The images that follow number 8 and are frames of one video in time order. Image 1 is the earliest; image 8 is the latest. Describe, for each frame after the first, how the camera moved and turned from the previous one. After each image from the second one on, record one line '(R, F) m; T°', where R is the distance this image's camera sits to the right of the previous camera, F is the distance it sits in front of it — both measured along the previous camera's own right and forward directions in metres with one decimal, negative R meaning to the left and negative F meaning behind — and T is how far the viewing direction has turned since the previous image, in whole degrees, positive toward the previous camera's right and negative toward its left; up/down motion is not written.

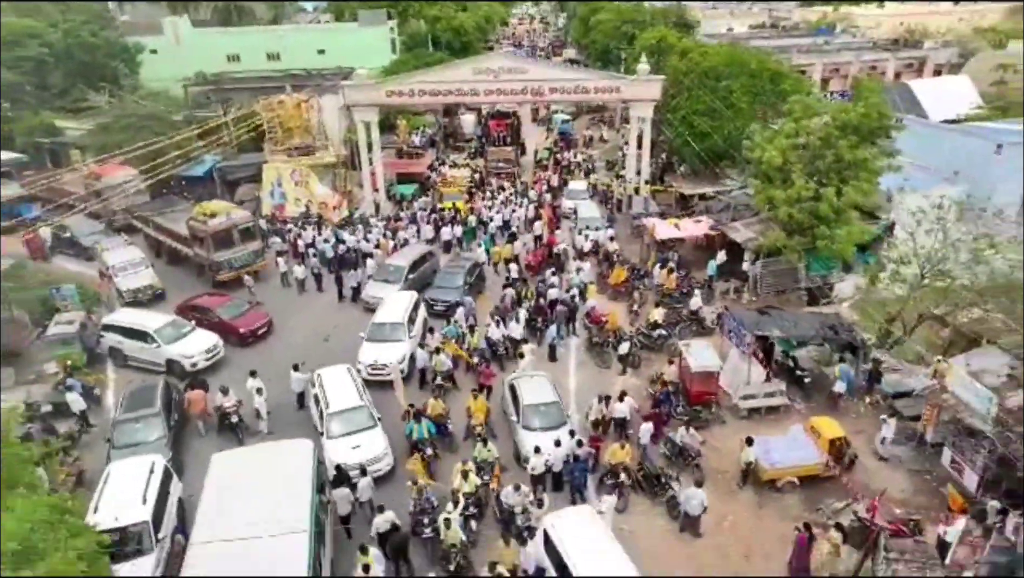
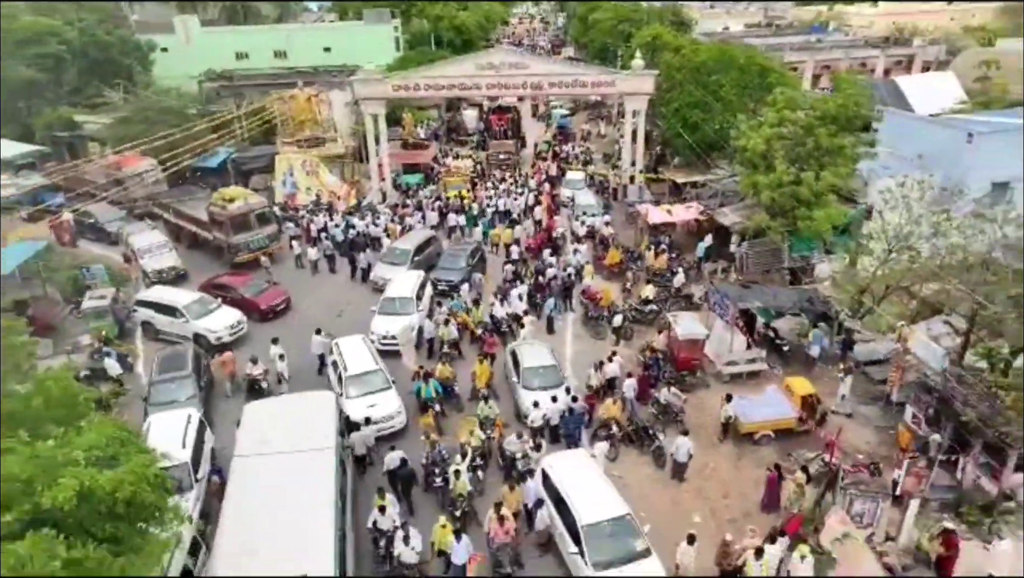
(0.0, -1.5) m; 0°
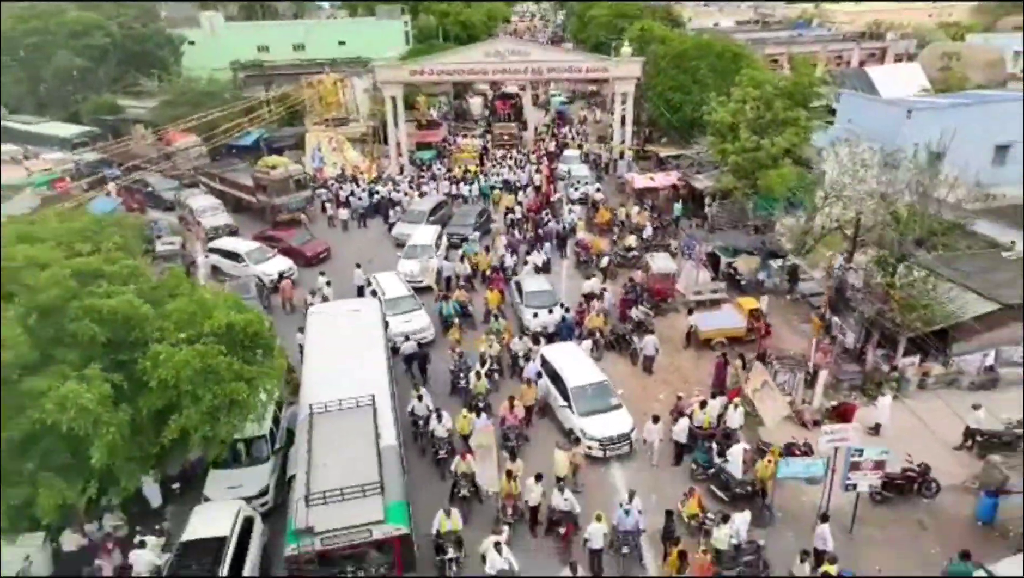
(-0.1, -3.9) m; 0°
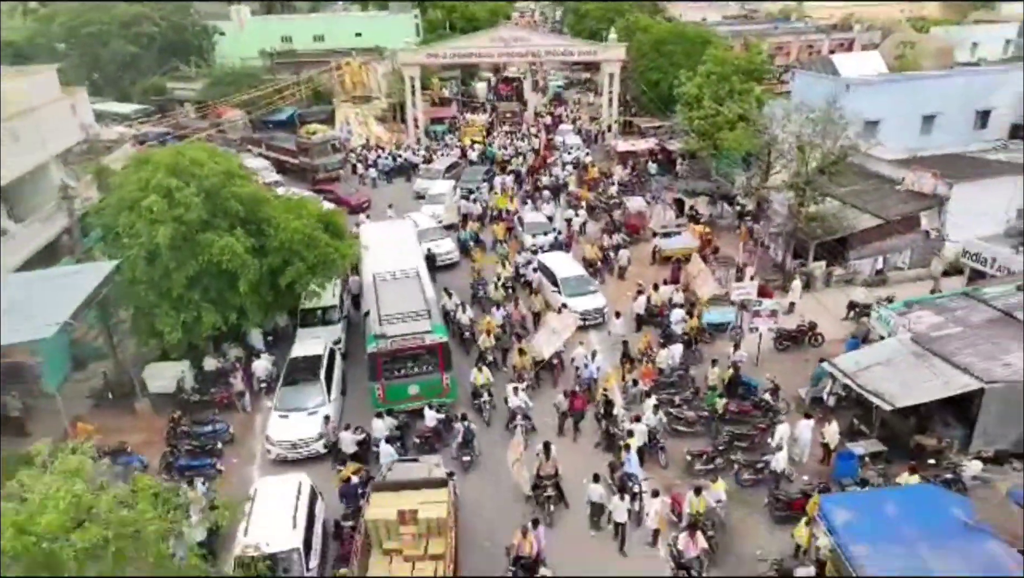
(-0.1, -5.4) m; 0°
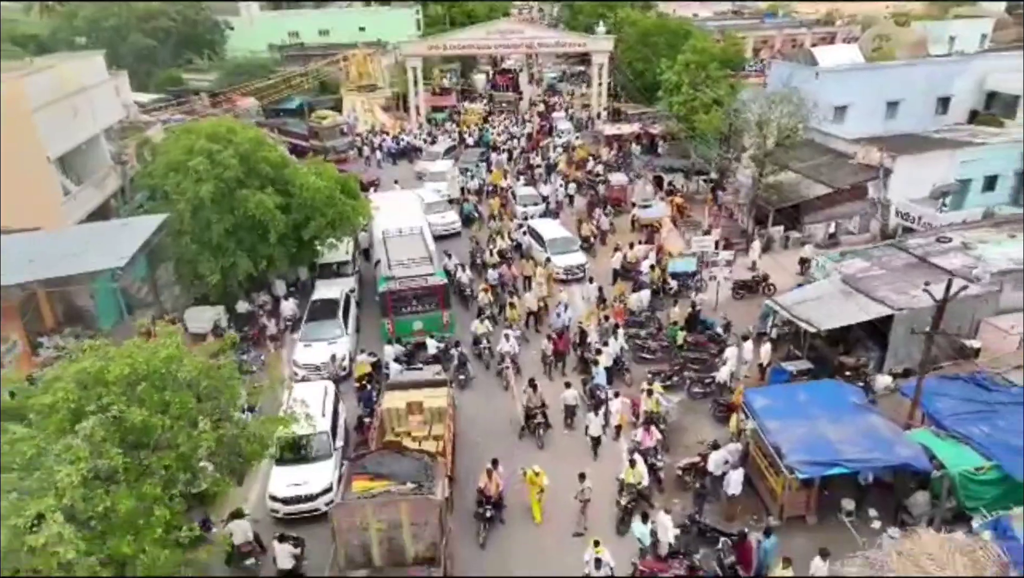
(+0.3, -2.8) m; 0°
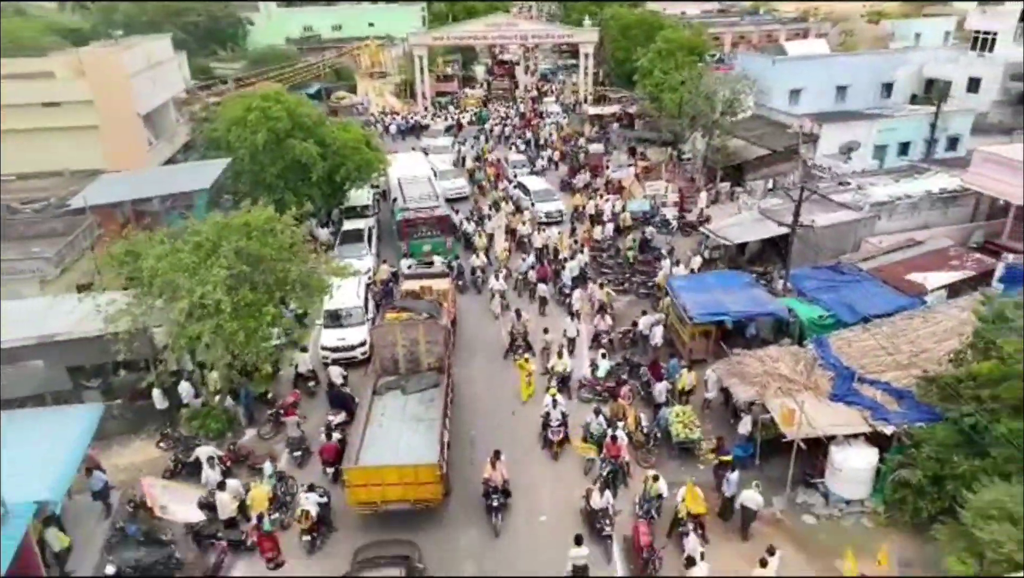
(+0.5, -5.1) m; 0°
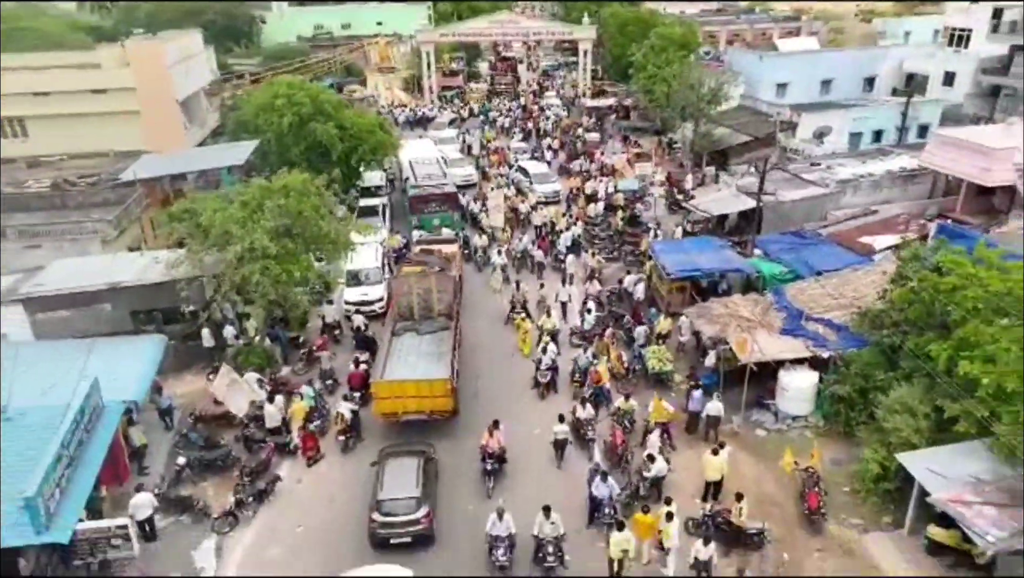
(+0.1, -2.5) m; 0°
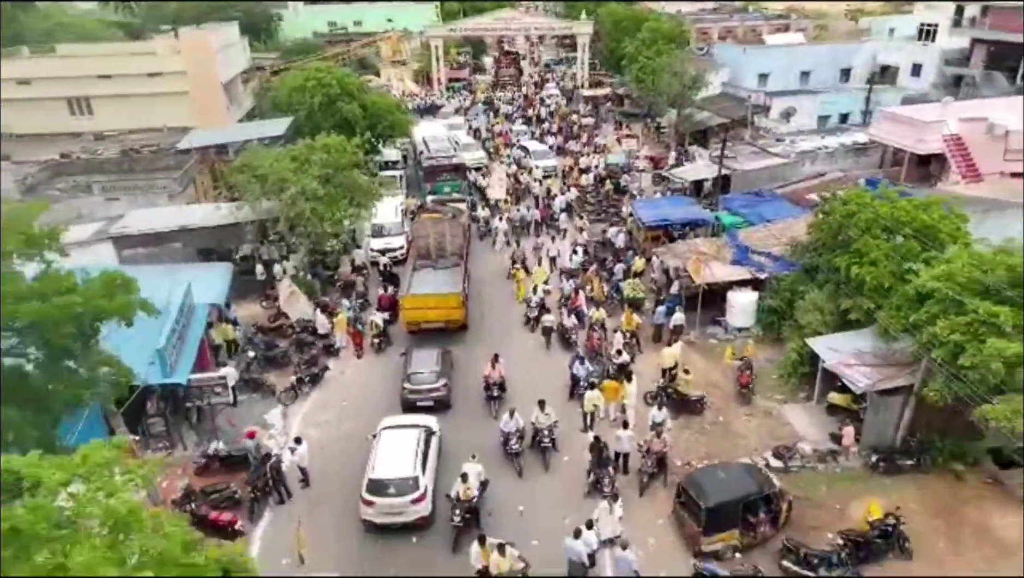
(+0.1, -3.7) m; 0°
